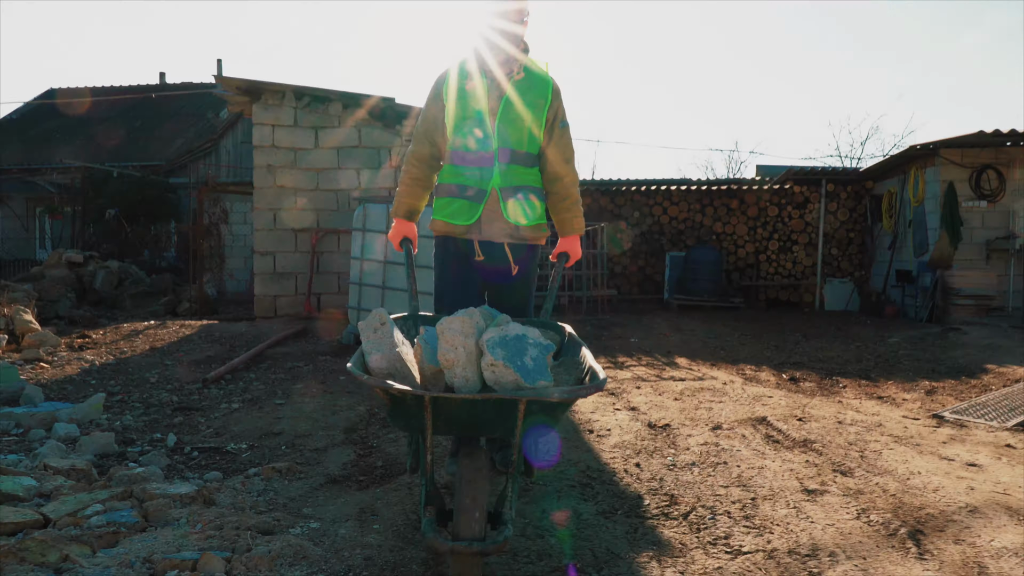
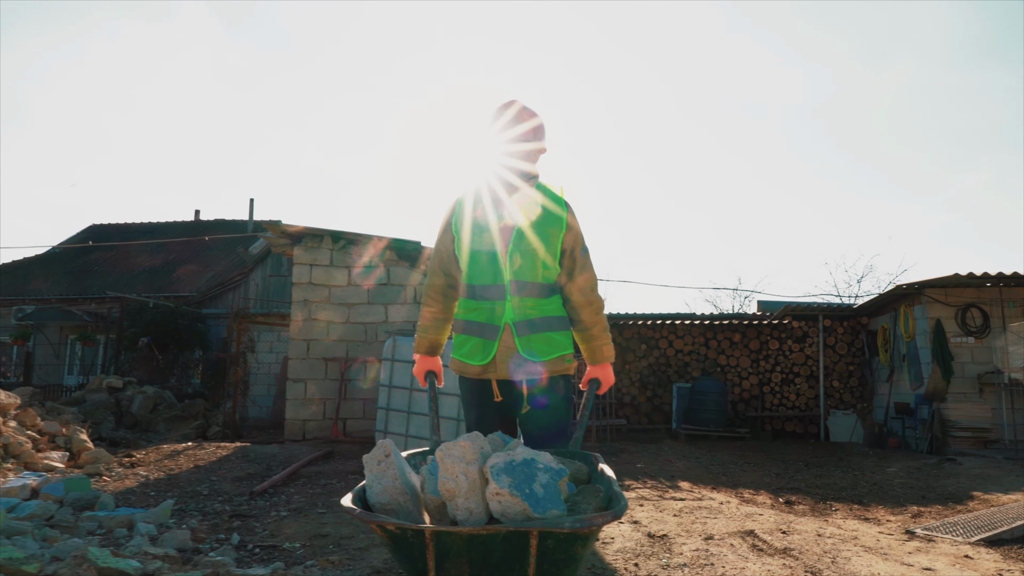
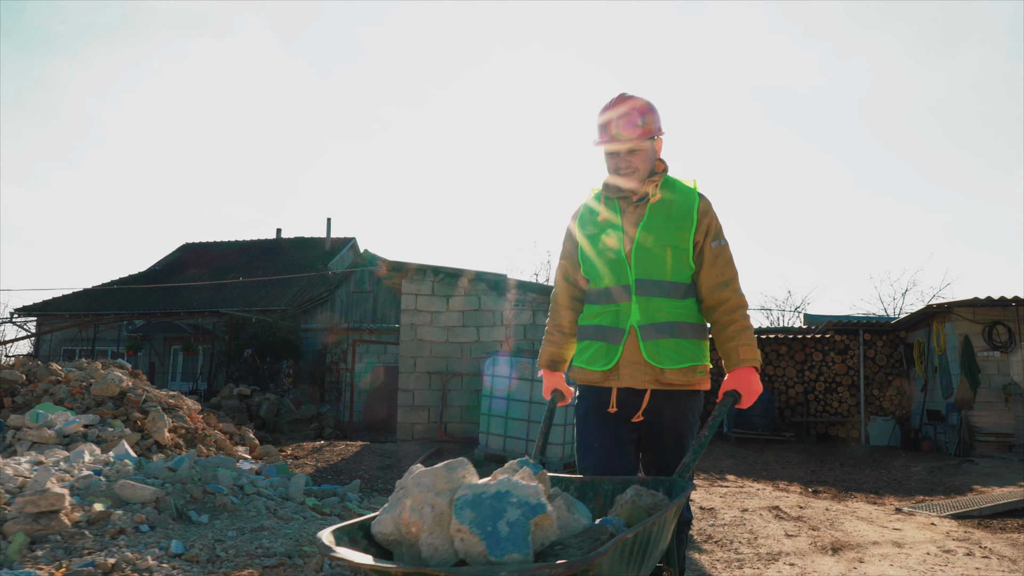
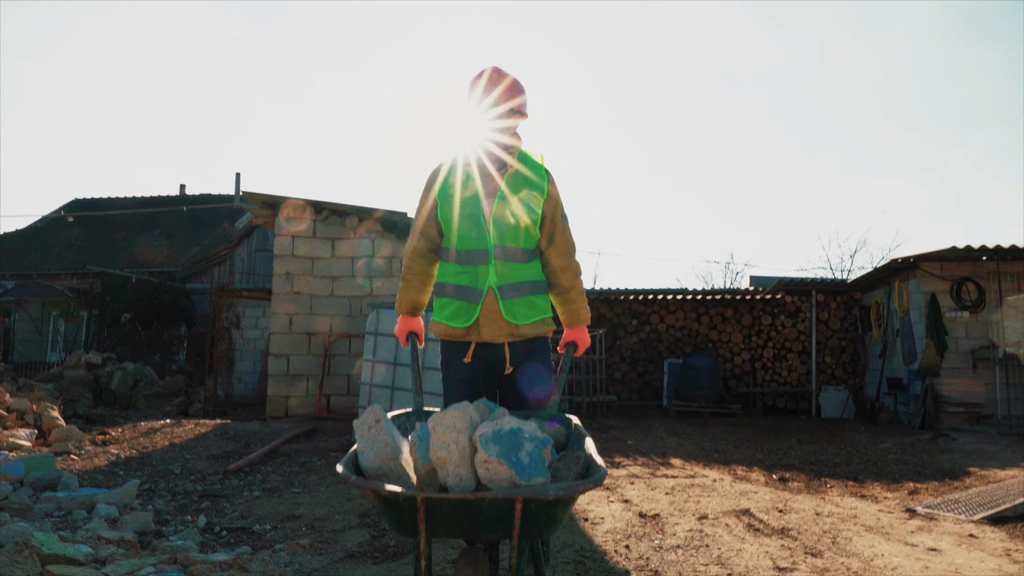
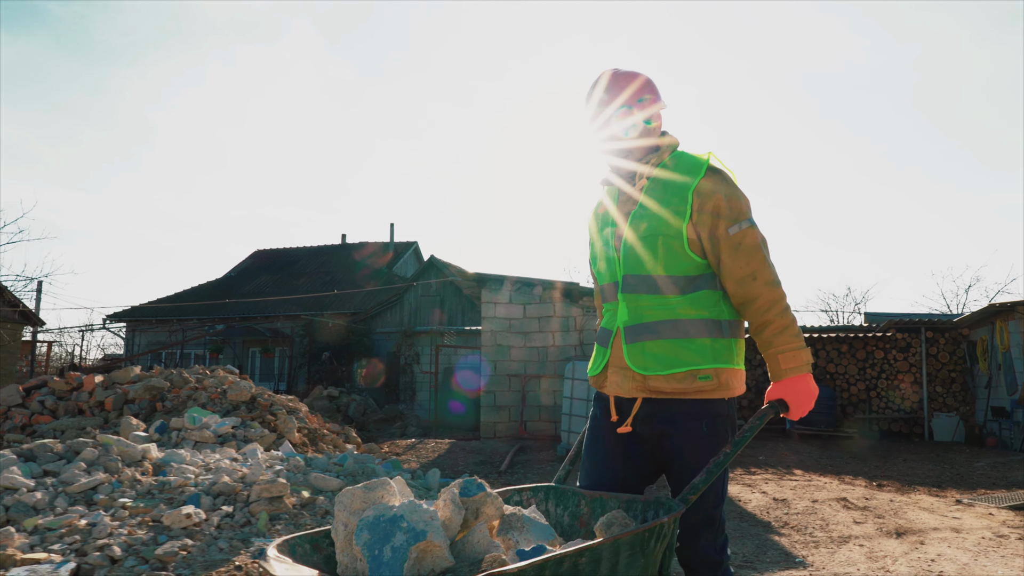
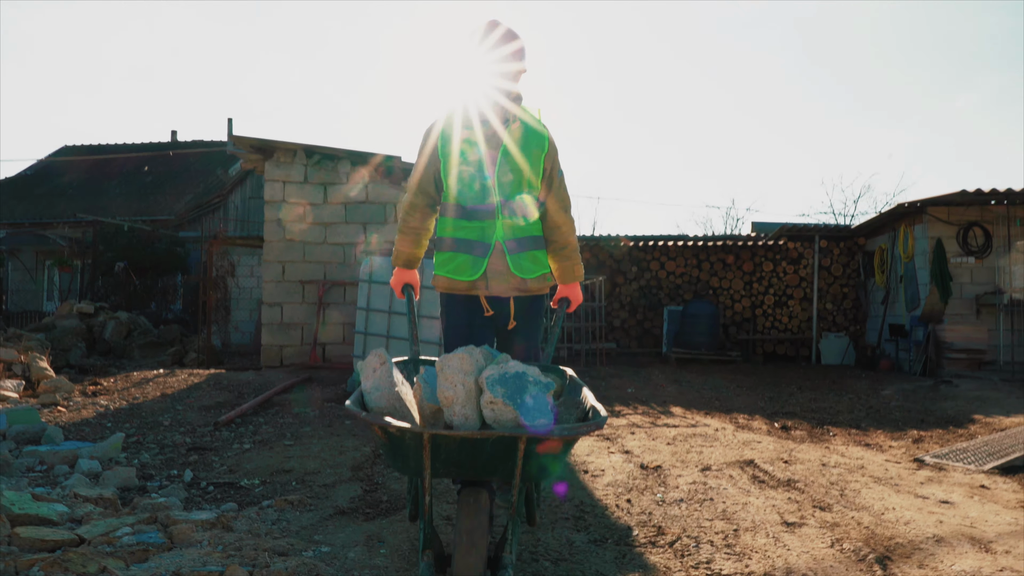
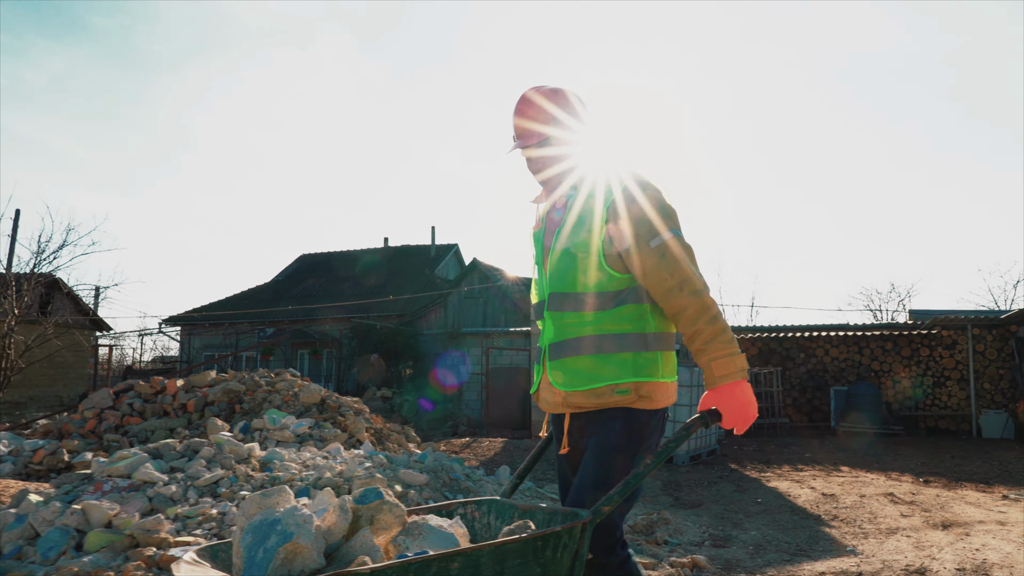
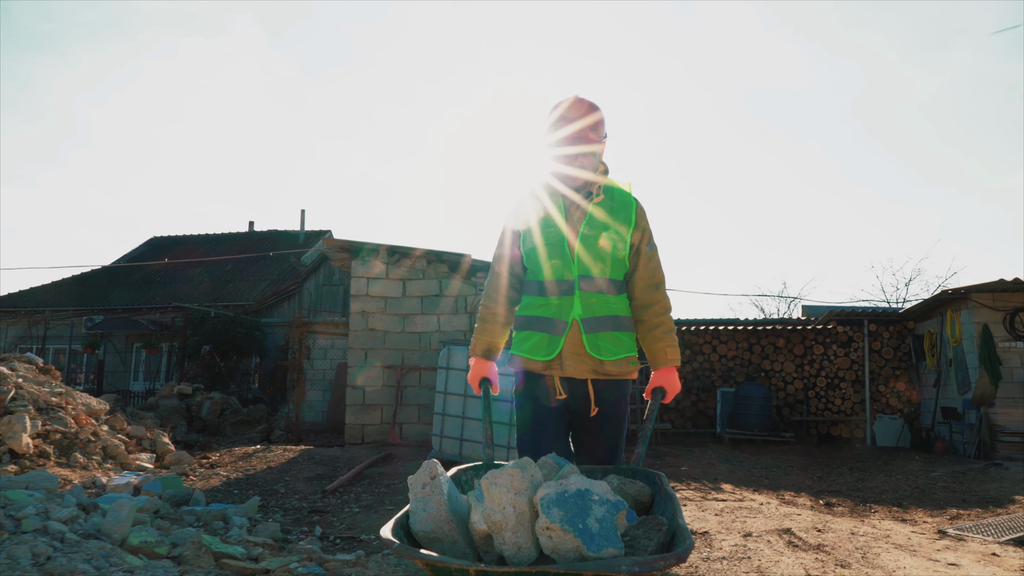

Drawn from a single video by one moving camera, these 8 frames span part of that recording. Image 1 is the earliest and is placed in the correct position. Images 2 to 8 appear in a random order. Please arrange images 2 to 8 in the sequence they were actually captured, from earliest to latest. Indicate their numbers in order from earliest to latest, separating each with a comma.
6, 4, 2, 8, 3, 5, 7
